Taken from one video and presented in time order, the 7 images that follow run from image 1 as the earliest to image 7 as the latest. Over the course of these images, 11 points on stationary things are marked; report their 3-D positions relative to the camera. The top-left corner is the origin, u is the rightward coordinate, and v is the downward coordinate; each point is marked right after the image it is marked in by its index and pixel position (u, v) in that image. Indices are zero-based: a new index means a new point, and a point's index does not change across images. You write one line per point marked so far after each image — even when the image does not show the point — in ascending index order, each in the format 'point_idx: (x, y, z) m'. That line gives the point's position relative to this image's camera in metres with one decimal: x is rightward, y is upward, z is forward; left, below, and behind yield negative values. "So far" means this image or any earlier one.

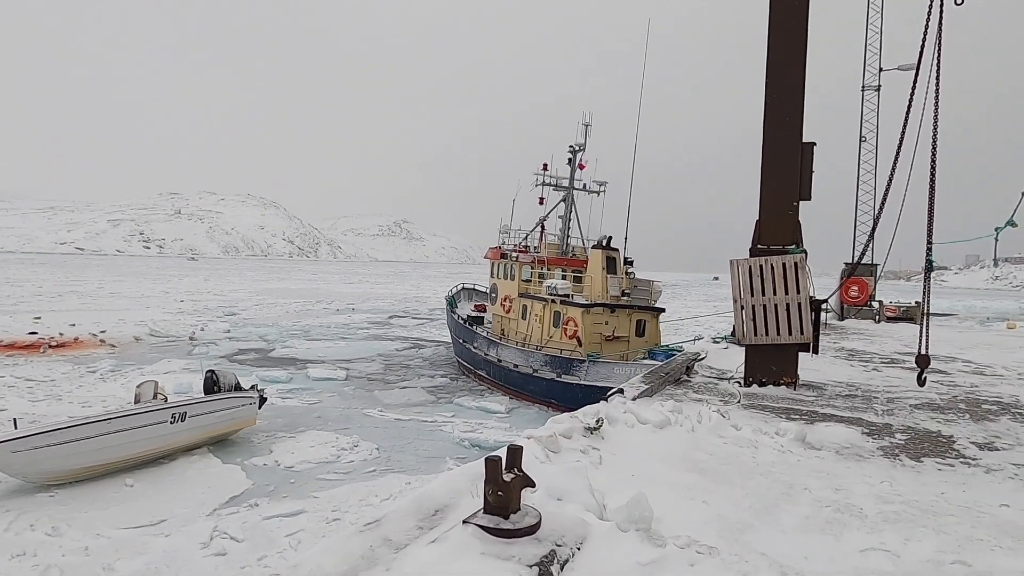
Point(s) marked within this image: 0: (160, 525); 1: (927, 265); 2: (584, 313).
0: (-3.3, -2.2, +6.2) m
1: (+2.6, +0.1, +4.1) m
2: (+1.3, -0.4, +11.6) m
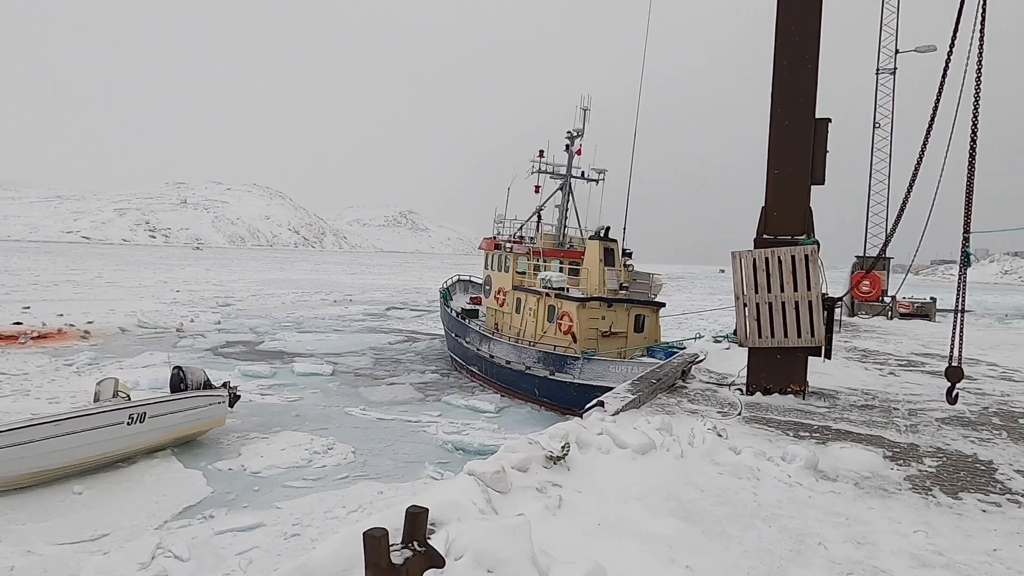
0: (-3.5, -2.1, +5.6) m
1: (+2.4, +0.2, +3.5) m
2: (+1.1, -0.3, +11.0) m
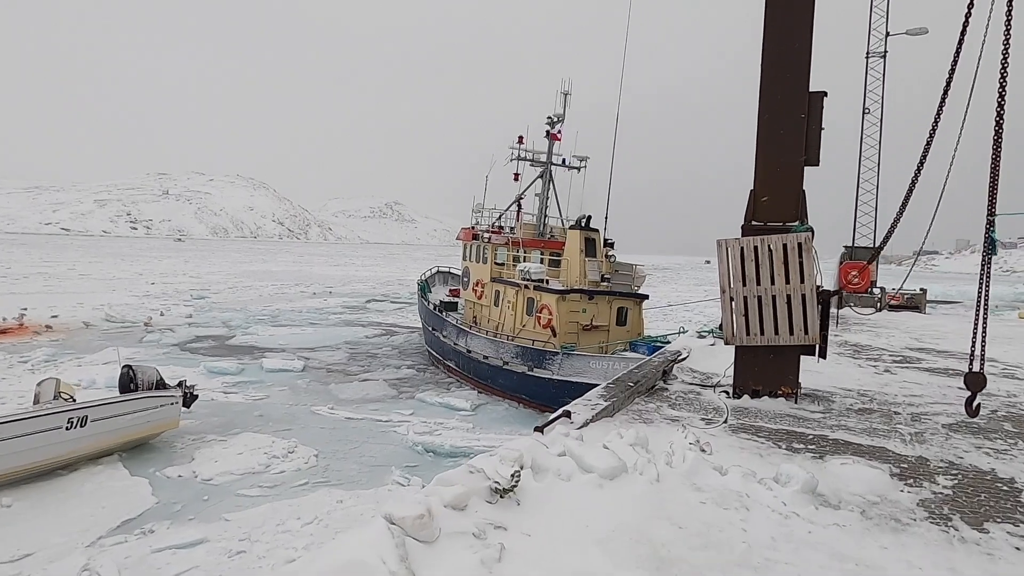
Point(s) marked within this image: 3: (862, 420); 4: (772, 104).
0: (-3.7, -2.1, +5.1) m
1: (+2.1, +0.2, +3.0) m
2: (+0.7, -0.2, +10.5) m
3: (+2.1, -0.8, +4.0) m
4: (+1.7, +1.2, +4.4) m
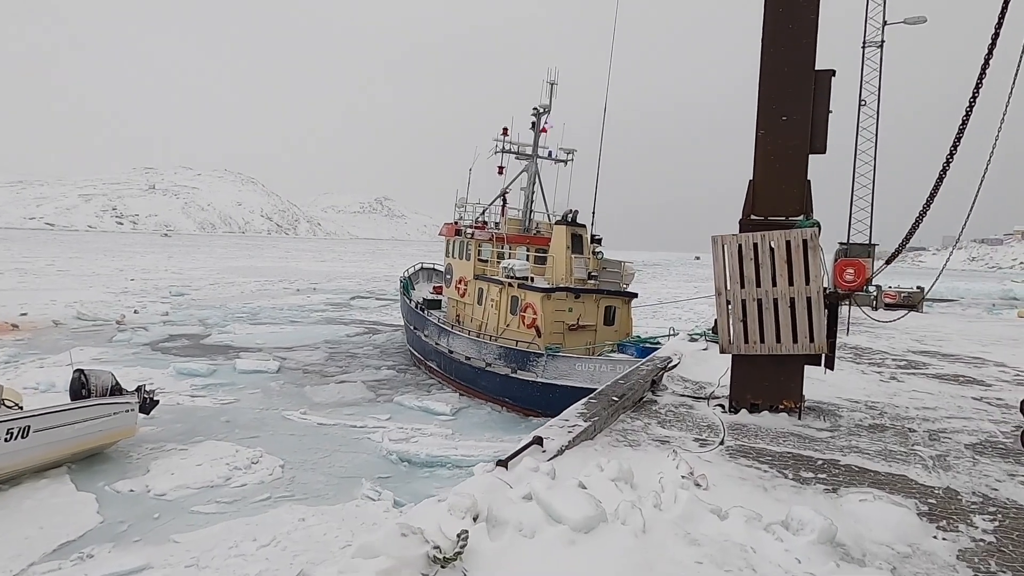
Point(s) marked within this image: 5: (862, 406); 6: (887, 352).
0: (-3.9, -2.1, +4.5) m
1: (+2.0, +0.2, +2.6) m
2: (+0.5, -0.2, +10.0) m
3: (+2.0, -0.8, +3.6) m
4: (+1.5, +1.2, +3.9) m
5: (+2.3, -0.8, +4.3) m
6: (+3.9, -0.7, +6.9) m
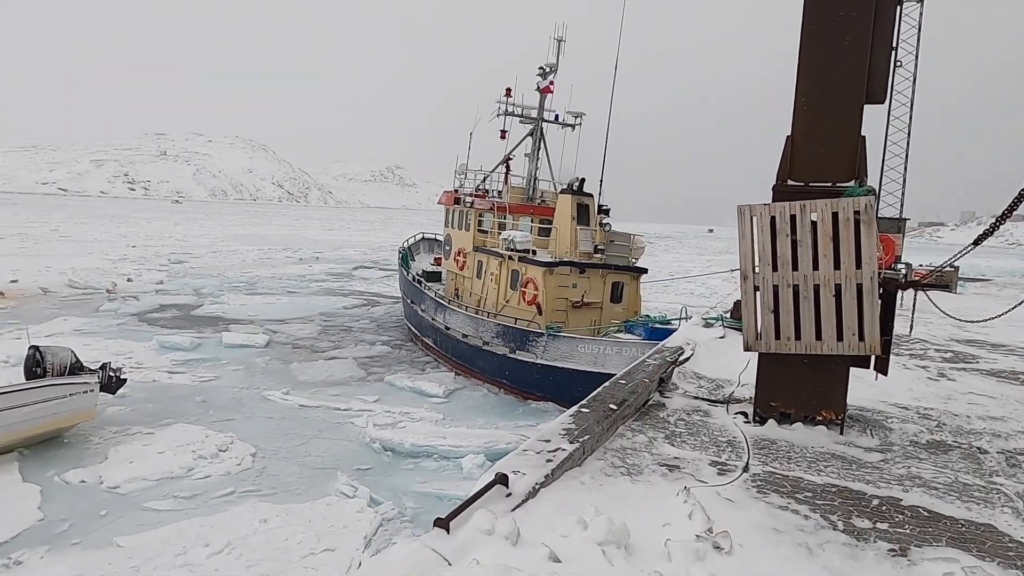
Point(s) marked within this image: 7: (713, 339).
0: (-4.1, -1.9, +3.9) m
1: (+1.9, +0.2, +1.8) m
2: (+0.5, +0.2, +9.2) m
3: (+1.8, -0.8, +2.8) m
4: (+1.4, +1.3, +3.1) m
5: (+2.2, -0.7, +3.6) m
6: (+3.8, -0.5, +6.2) m
7: (+1.5, -0.4, +5.1) m
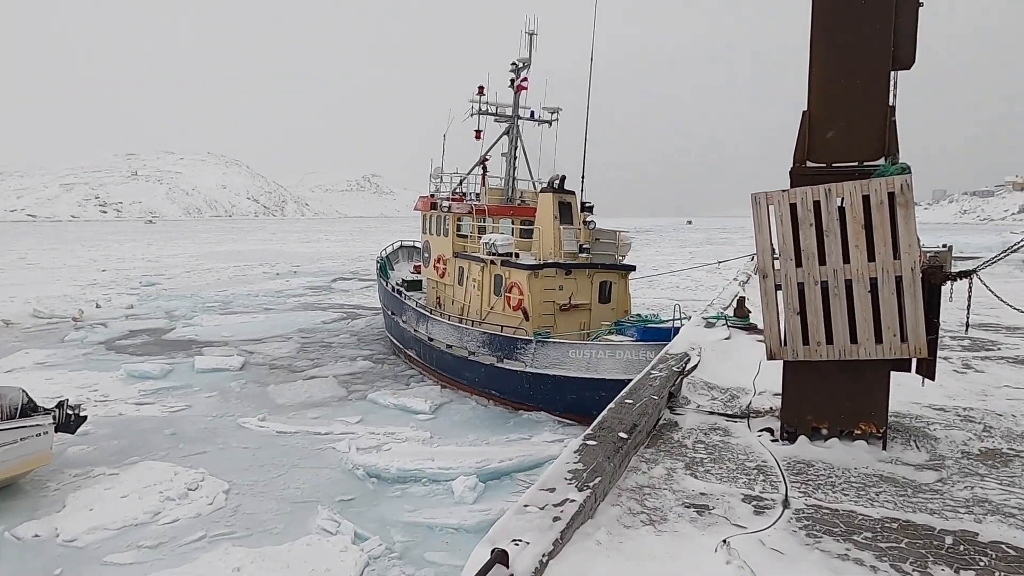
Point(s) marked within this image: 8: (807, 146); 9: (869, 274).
0: (-4.0, -2.2, +3.4) m
1: (+1.8, +0.2, +1.4) m
2: (+0.2, +0.1, +8.8) m
3: (+1.8, -0.7, +2.4) m
4: (+1.3, +1.3, +2.7) m
5: (+2.1, -0.6, +3.2) m
6: (+3.7, -0.3, +5.8) m
7: (+1.5, -0.4, +4.7) m
8: (+1.2, +0.6, +2.8) m
9: (+1.4, +0.1, +2.6) m
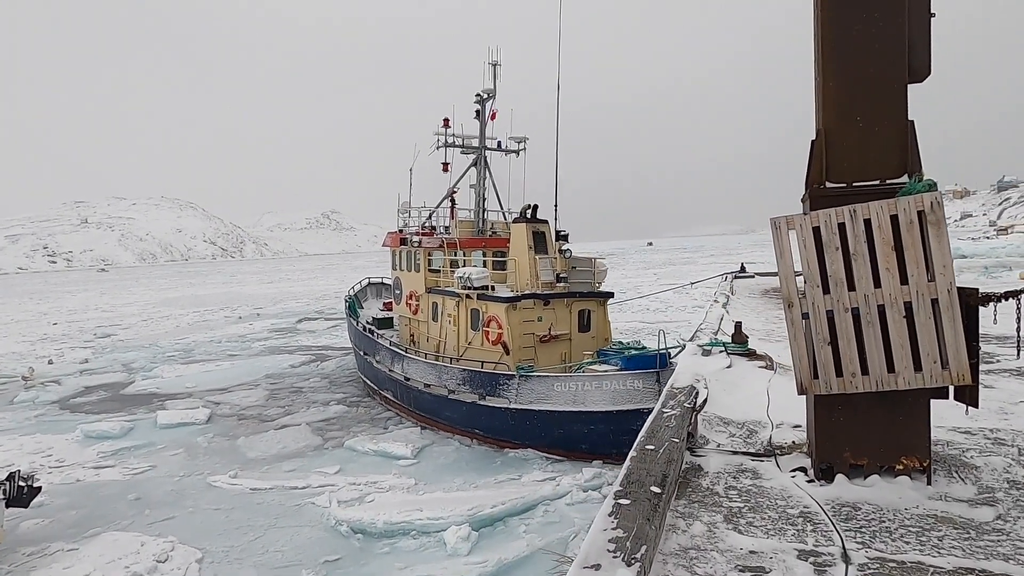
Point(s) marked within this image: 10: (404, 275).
0: (-3.9, -2.6, +2.8) m
1: (+1.9, +0.2, +1.3) m
2: (0.0, -0.3, +8.6) m
3: (+1.9, -0.8, +2.3) m
4: (+1.3, +1.2, +2.6) m
5: (+2.2, -0.7, +3.0) m
6: (+3.6, -0.5, +5.8) m
7: (+1.4, -0.5, +4.5) m
8: (+1.2, +0.5, +2.7) m
9: (+1.4, 0.0, +2.4) m
10: (-1.9, +0.2, +11.5) m
